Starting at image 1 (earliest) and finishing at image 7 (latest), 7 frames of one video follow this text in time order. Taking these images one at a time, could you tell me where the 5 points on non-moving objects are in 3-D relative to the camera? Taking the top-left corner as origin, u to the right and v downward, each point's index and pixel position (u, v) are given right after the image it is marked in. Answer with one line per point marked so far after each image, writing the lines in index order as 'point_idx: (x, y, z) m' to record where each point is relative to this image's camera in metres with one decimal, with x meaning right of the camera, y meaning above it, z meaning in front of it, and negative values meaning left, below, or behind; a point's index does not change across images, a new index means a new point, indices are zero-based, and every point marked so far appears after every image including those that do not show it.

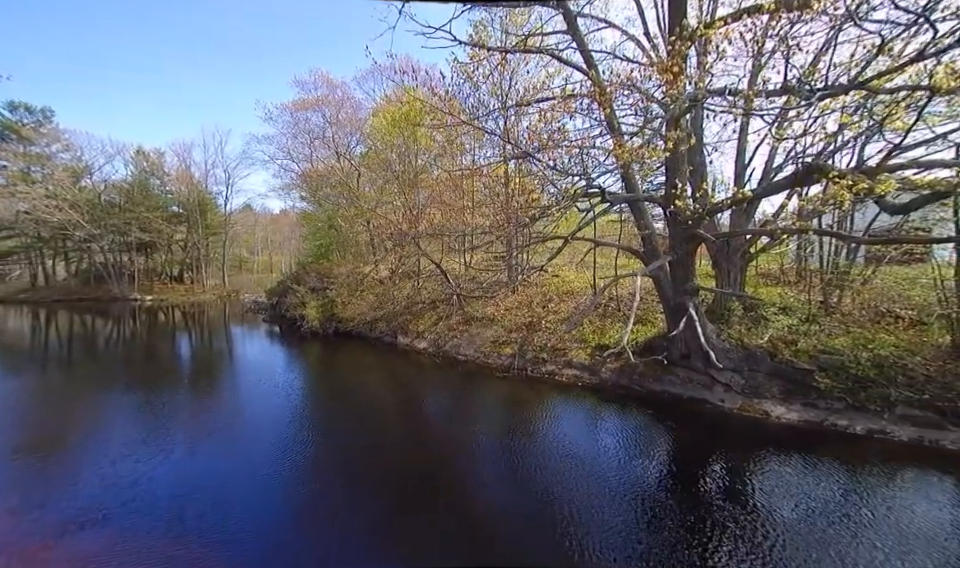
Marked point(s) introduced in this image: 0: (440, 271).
0: (-1.4, +0.5, +13.1) m
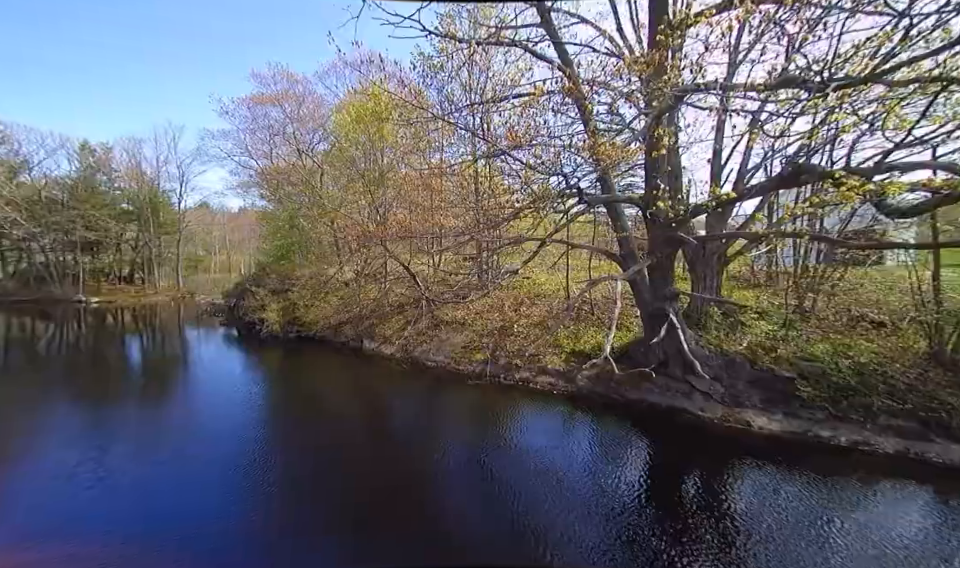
0: (-2.3, +0.4, +12.5) m
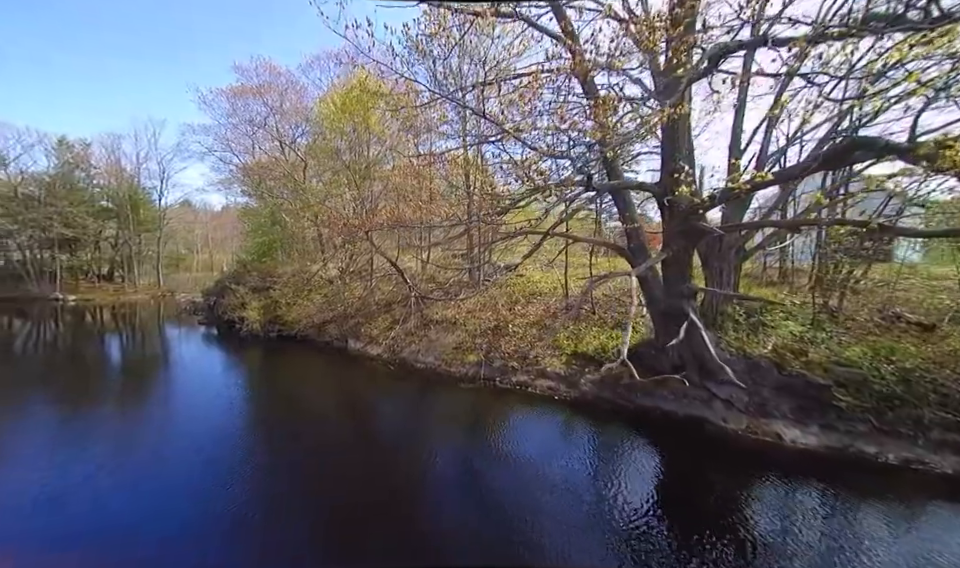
0: (-2.6, +0.5, +11.8) m
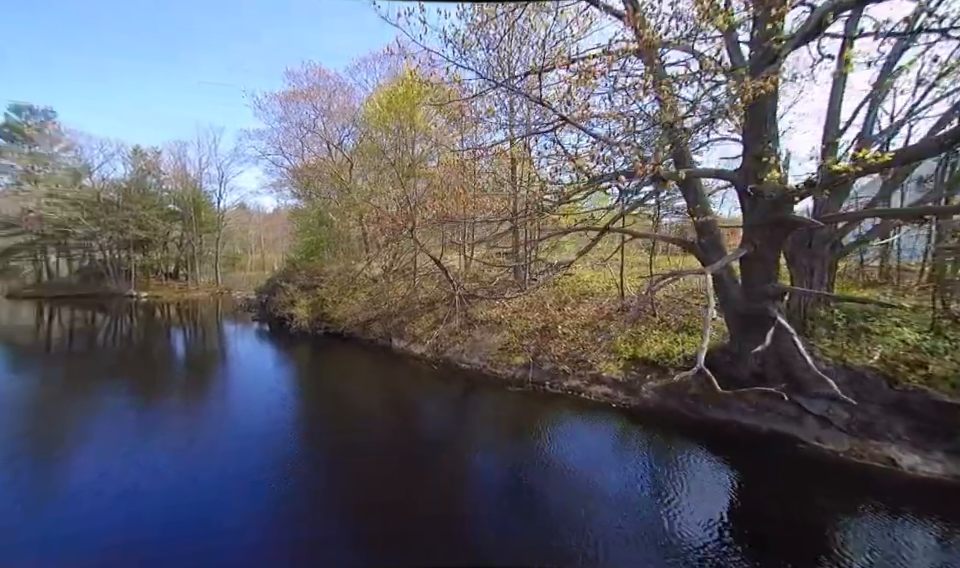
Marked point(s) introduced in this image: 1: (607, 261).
0: (-1.2, +0.5, +11.7) m
1: (+2.9, +0.5, +8.8) m
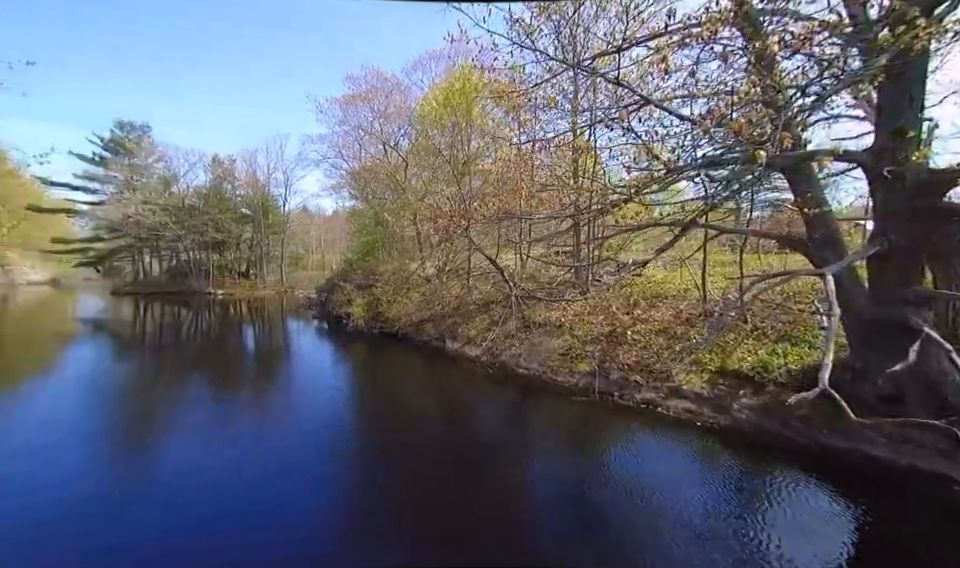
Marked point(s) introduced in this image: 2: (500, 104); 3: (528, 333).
0: (+0.5, +0.5, +11.4) m
1: (+4.1, +0.5, +7.9) m
2: (+0.5, +4.8, +10.3) m
3: (+1.3, -1.4, +10.7) m
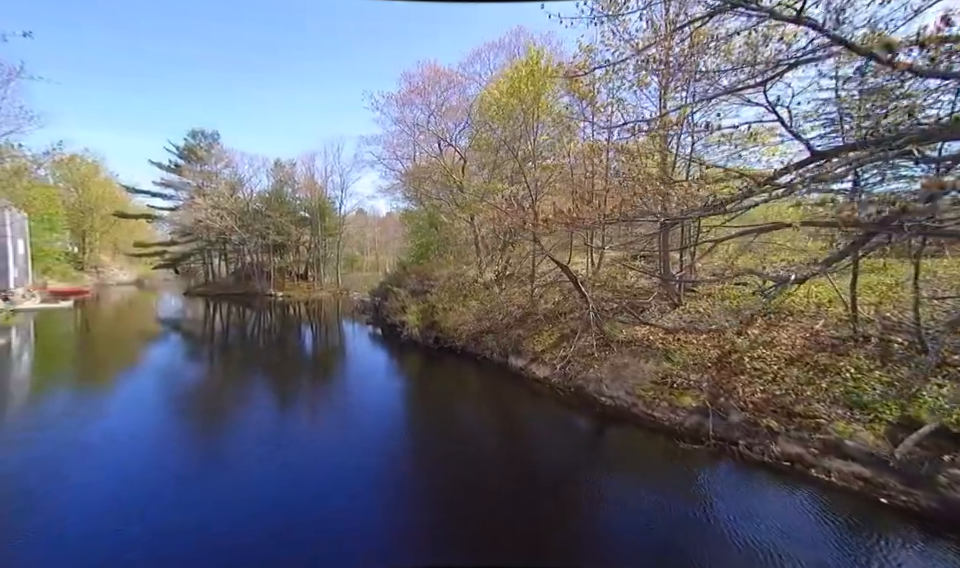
0: (+2.2, +0.3, +10.1) m
1: (+5.5, +0.2, +6.2) m
2: (+2.2, +4.6, +9.0) m
3: (+3.0, -1.6, +9.3) m
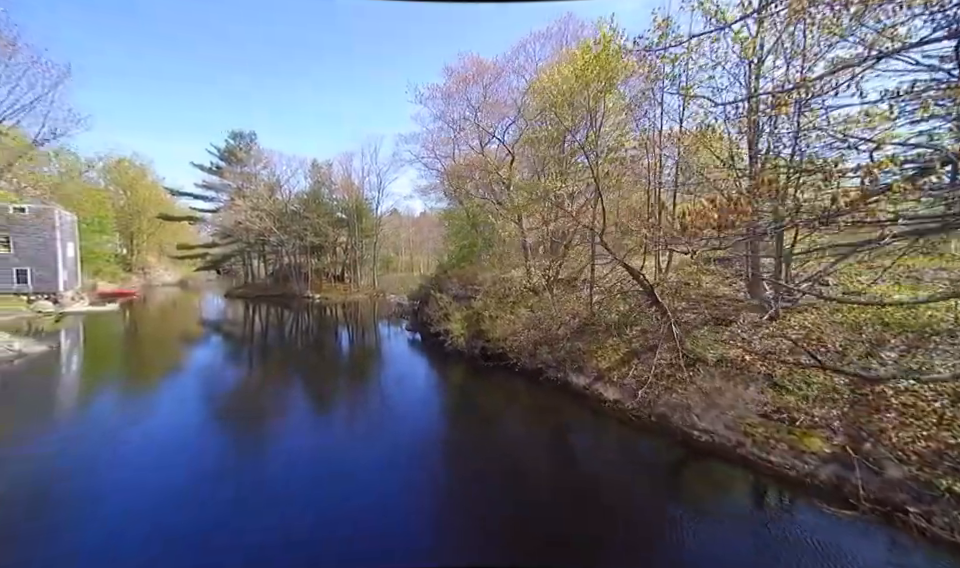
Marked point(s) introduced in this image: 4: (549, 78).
0: (+3.5, +0.1, +8.9) m
1: (+6.5, 0.0, +4.8) m
2: (+3.4, +4.4, +7.8) m
3: (+4.3, -1.8, +8.1) m
4: (+2.1, +6.2, +11.5) m
